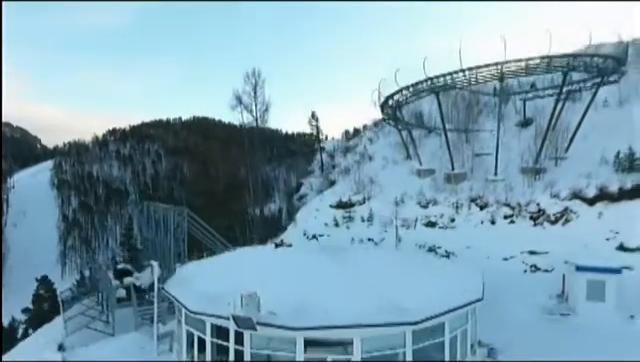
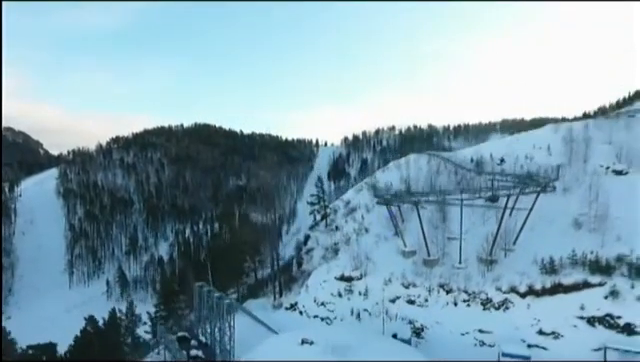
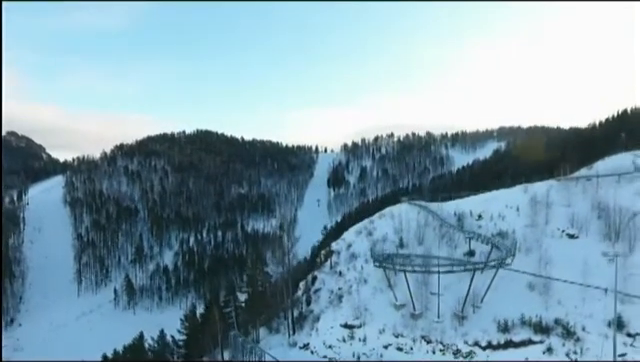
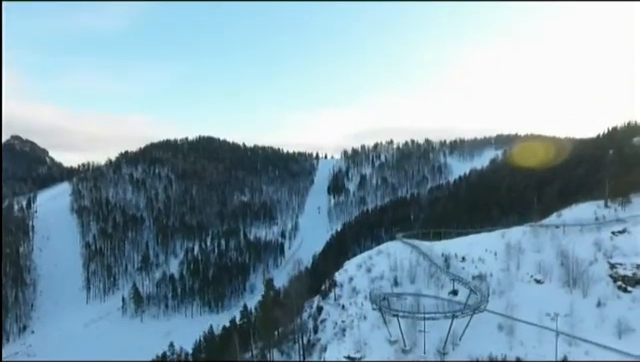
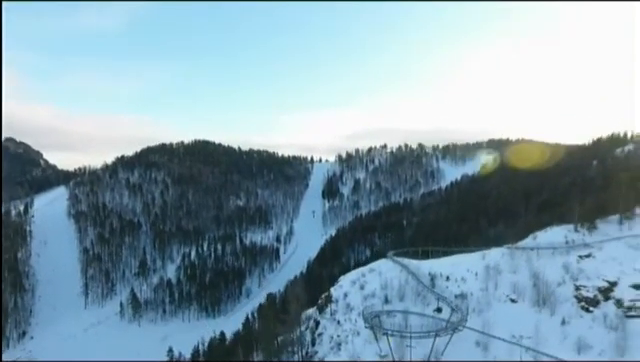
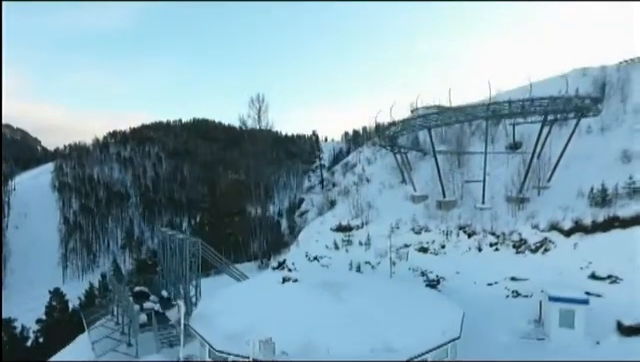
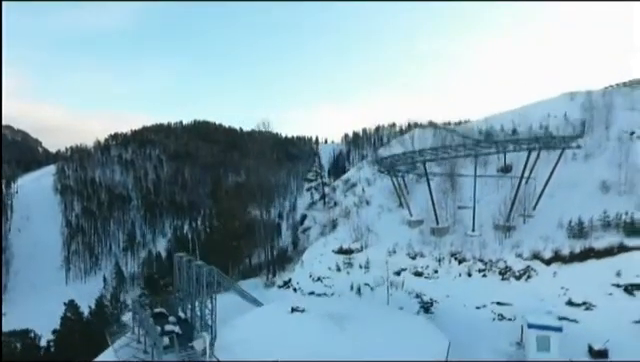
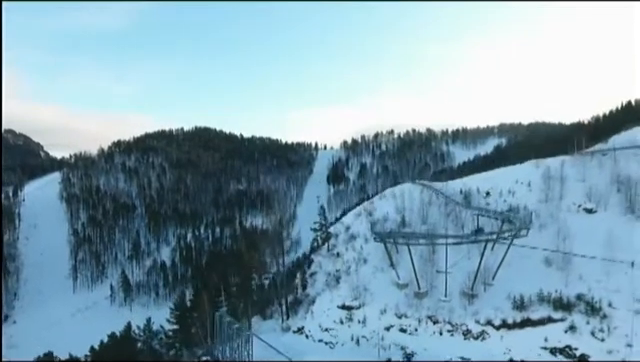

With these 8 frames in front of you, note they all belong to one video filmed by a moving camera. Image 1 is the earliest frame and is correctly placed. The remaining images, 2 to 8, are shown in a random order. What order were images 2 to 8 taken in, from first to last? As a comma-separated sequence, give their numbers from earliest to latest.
6, 7, 2, 8, 3, 4, 5
